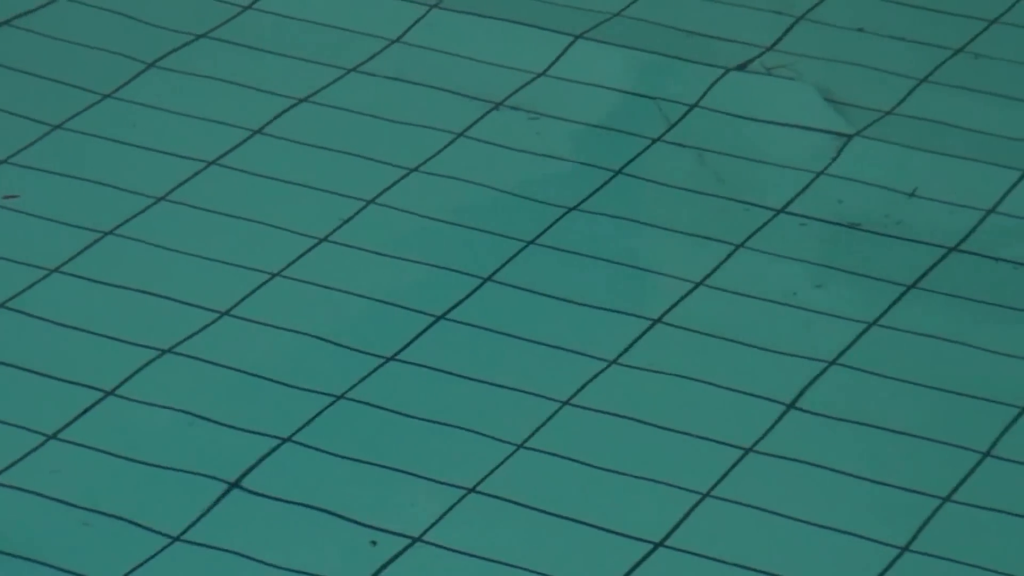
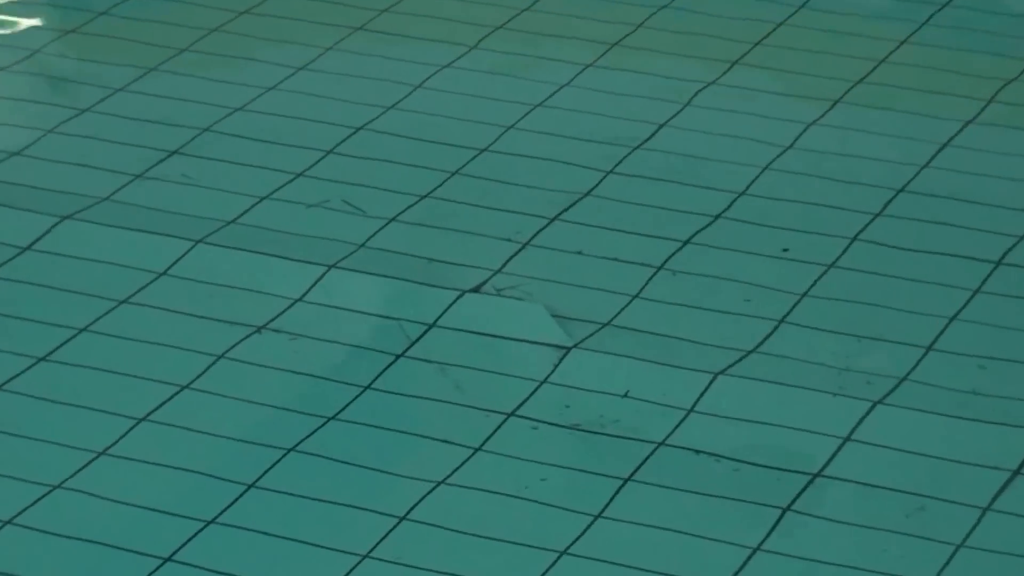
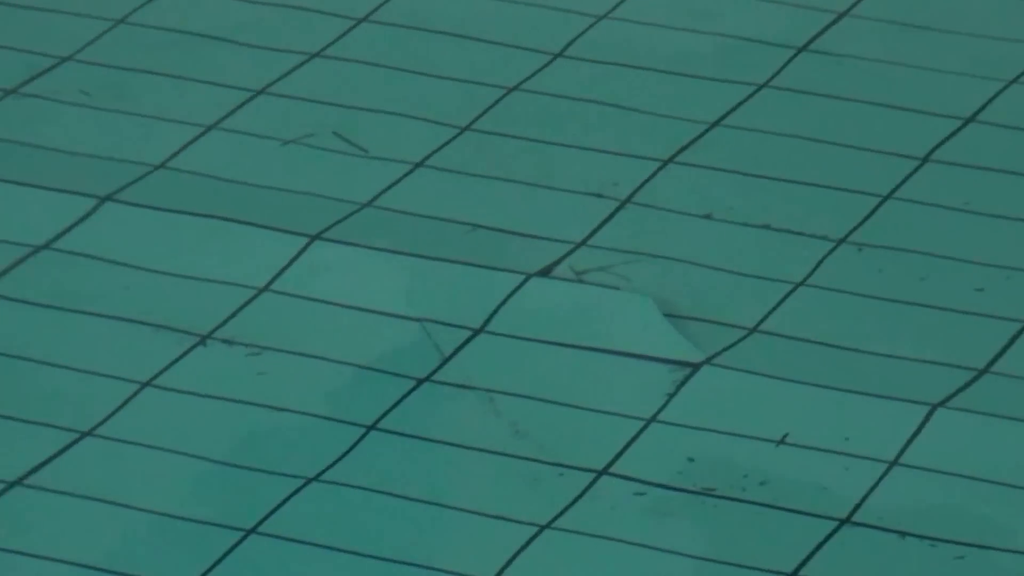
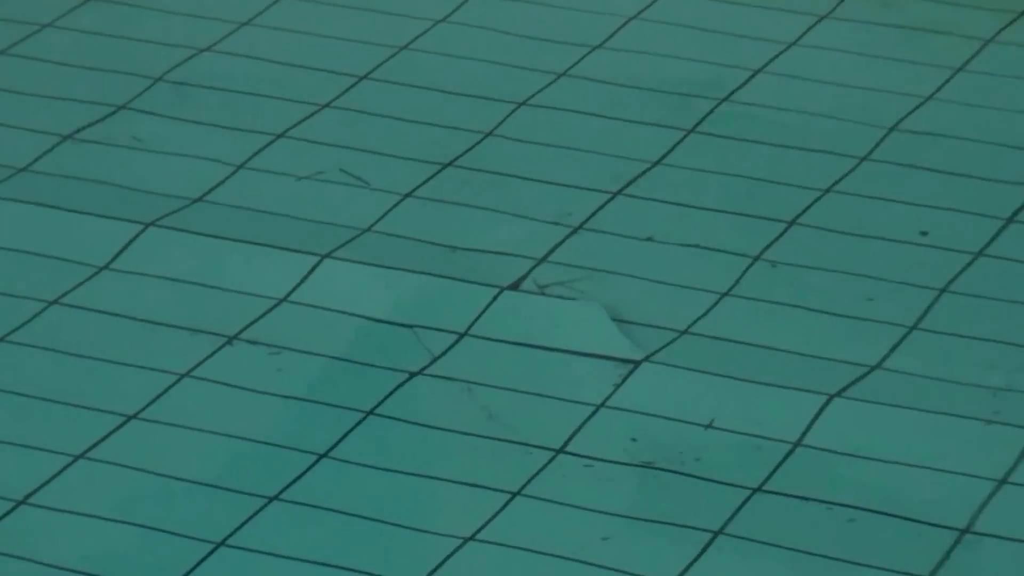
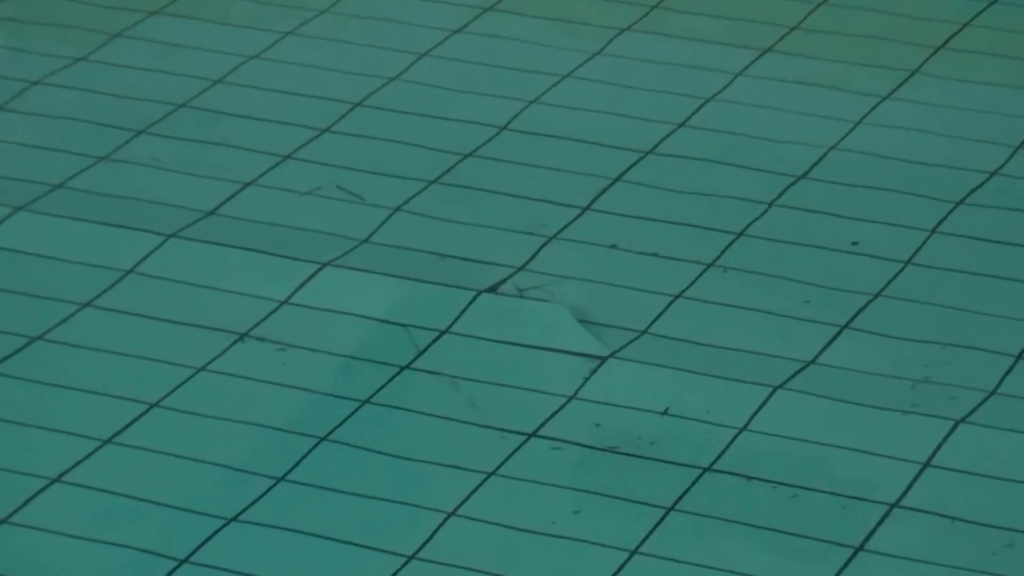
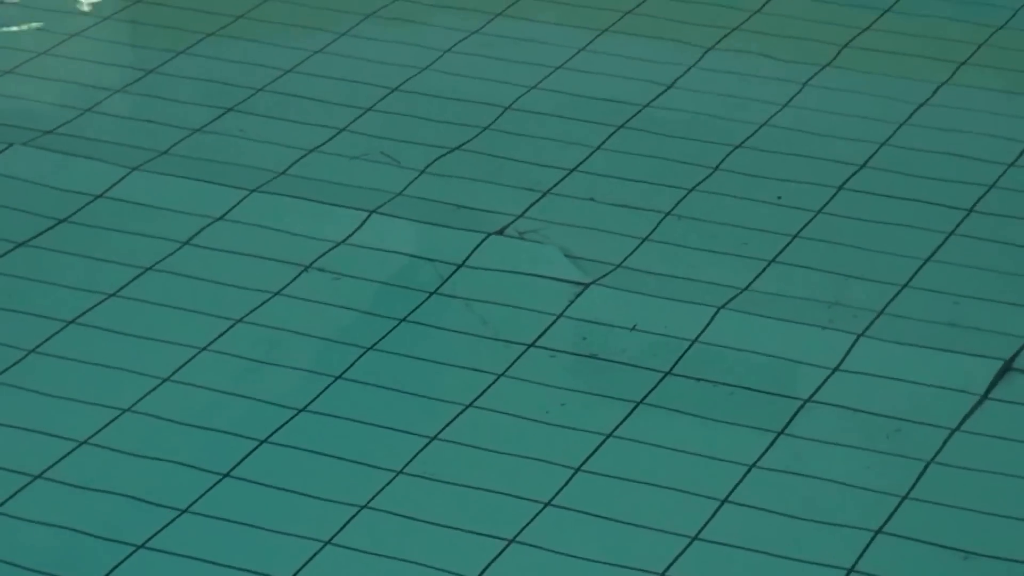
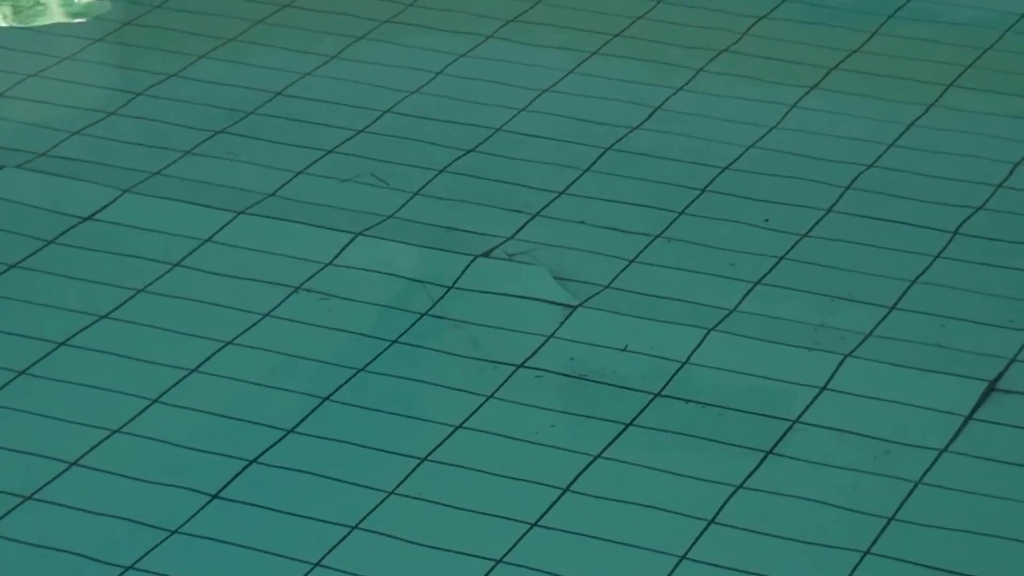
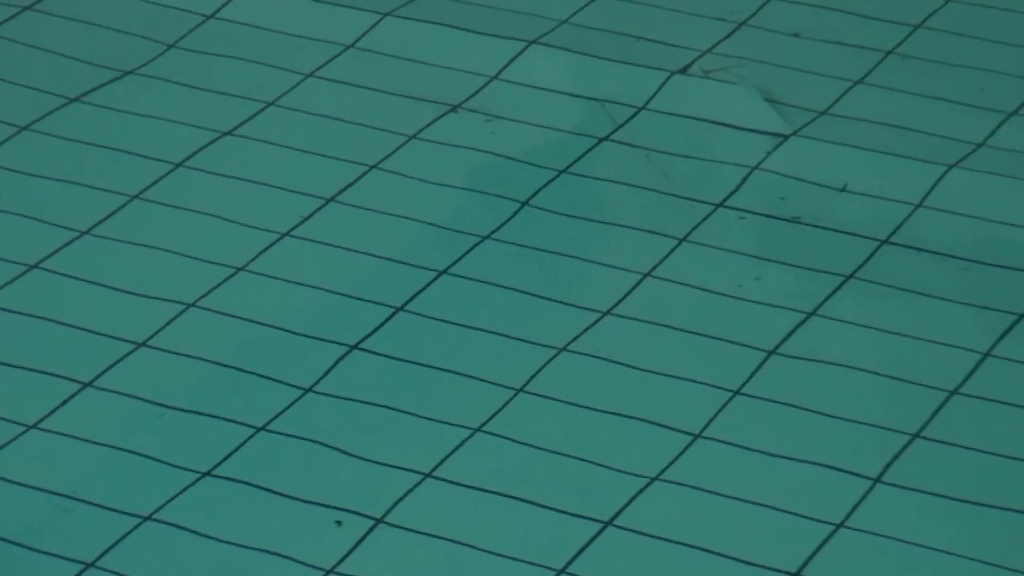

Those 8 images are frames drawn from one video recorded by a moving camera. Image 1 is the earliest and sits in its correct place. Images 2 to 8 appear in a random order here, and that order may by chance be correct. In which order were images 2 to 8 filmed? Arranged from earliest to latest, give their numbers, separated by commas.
8, 6, 7, 2, 5, 4, 3
